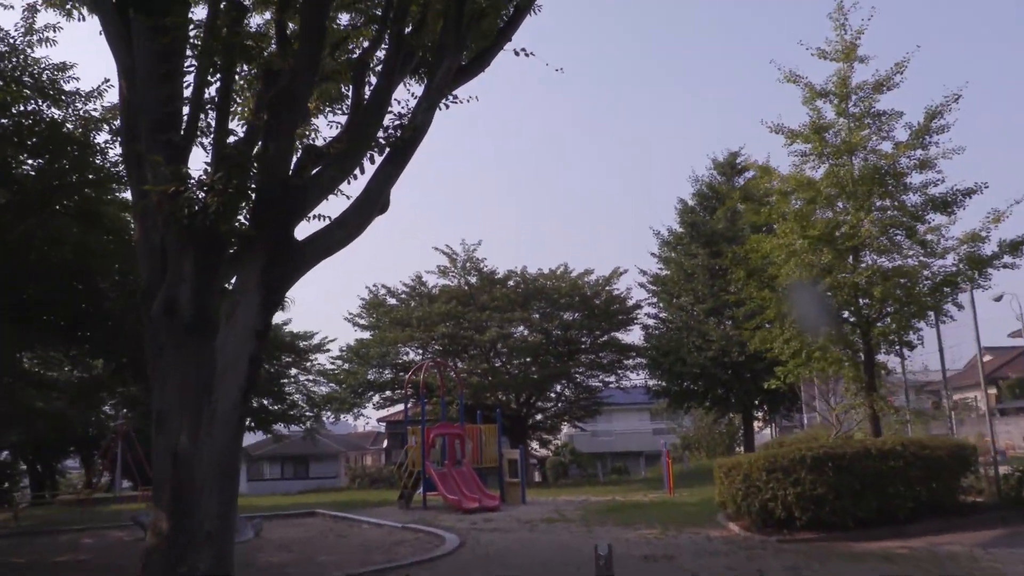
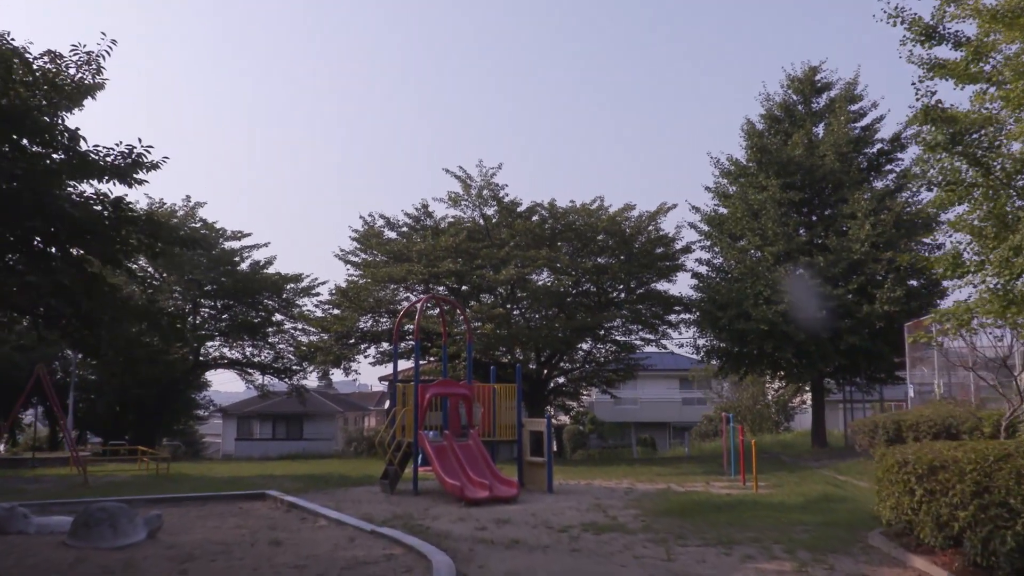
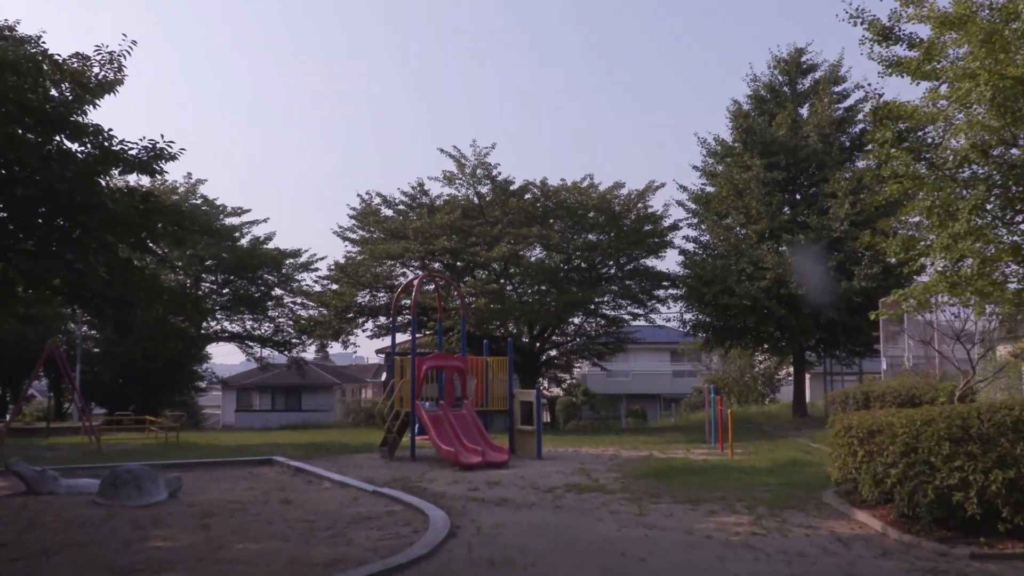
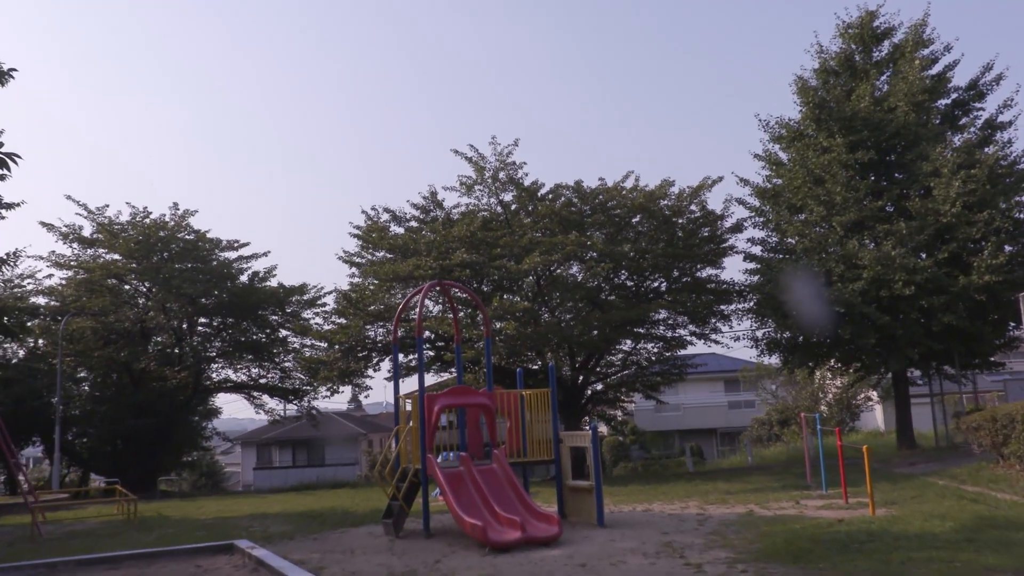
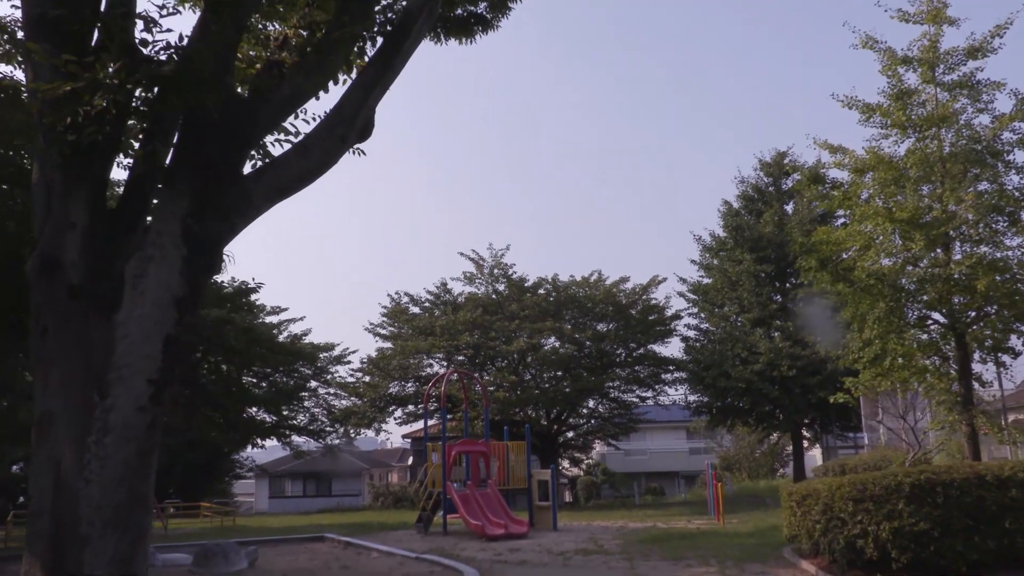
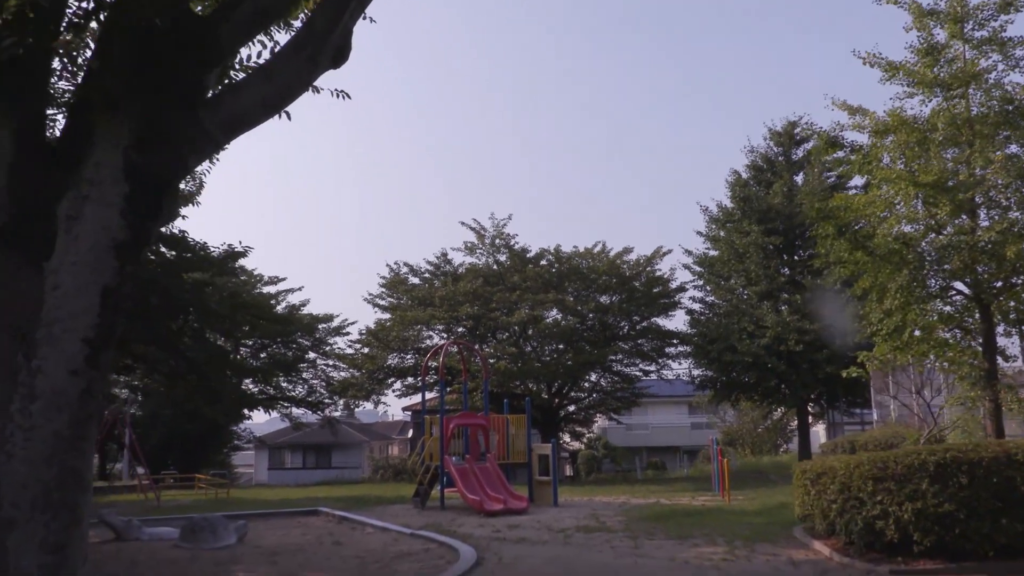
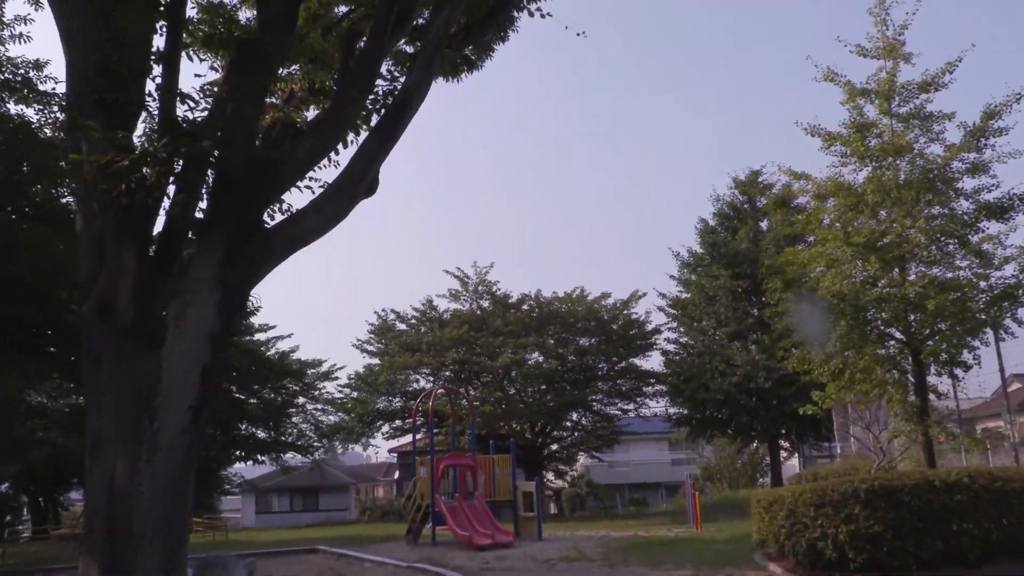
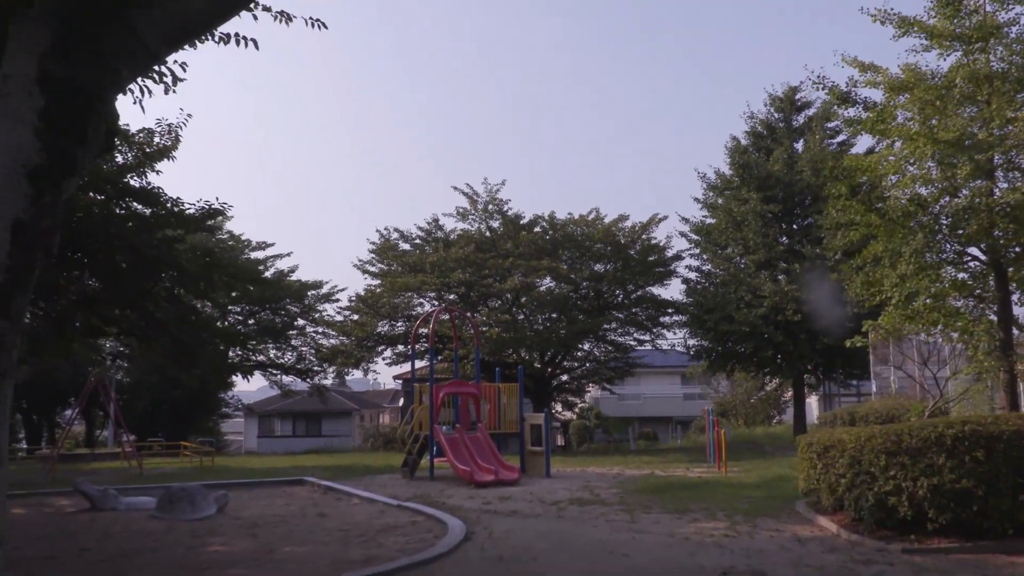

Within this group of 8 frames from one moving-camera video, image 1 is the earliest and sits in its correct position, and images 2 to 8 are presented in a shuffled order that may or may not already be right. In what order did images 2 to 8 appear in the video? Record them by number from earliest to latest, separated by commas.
7, 5, 6, 8, 3, 2, 4
